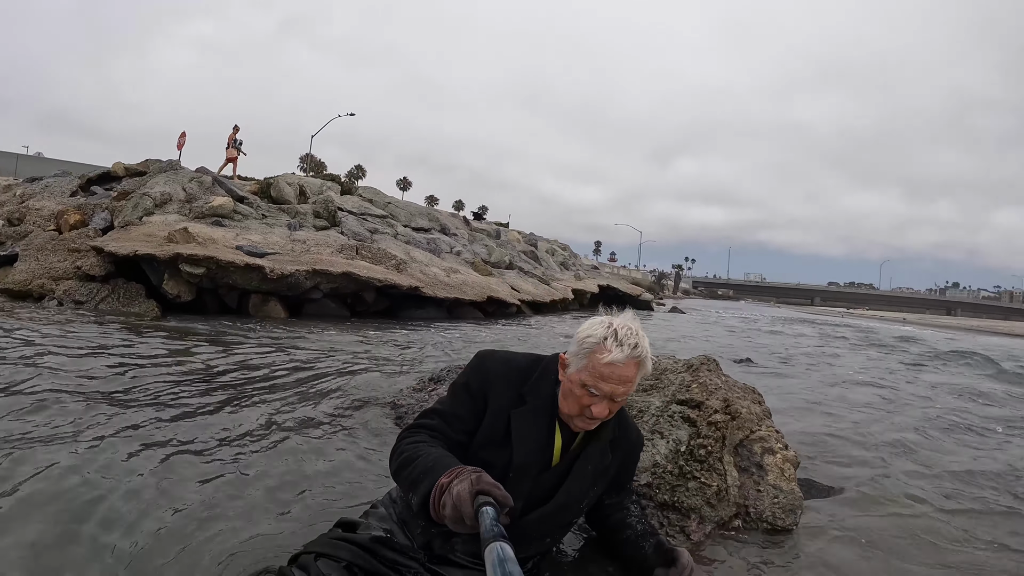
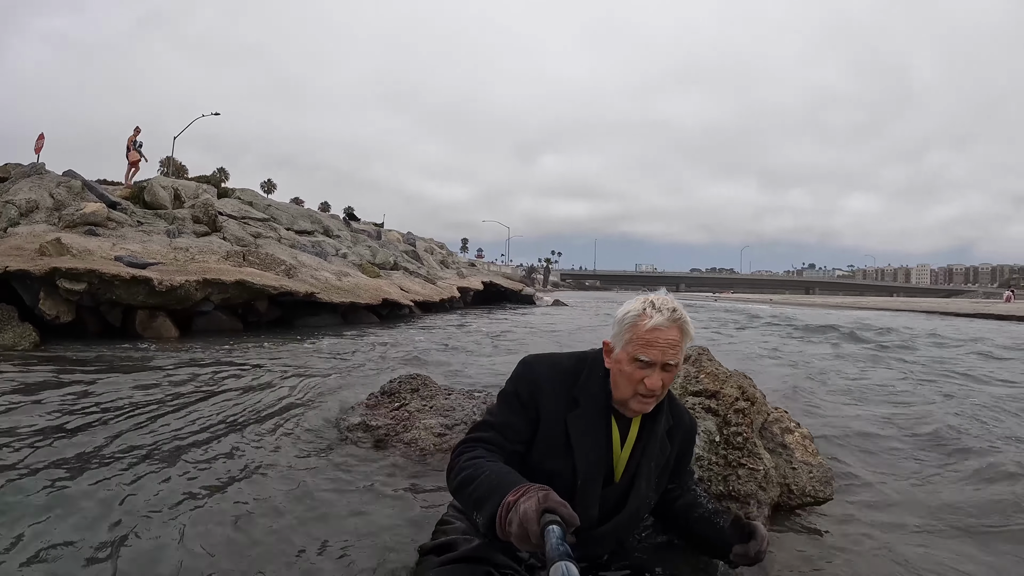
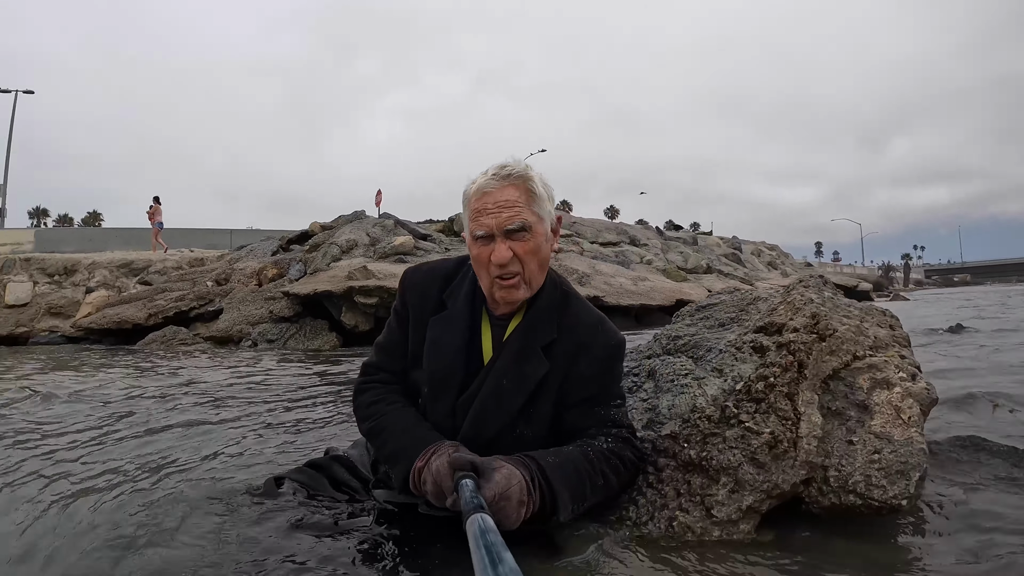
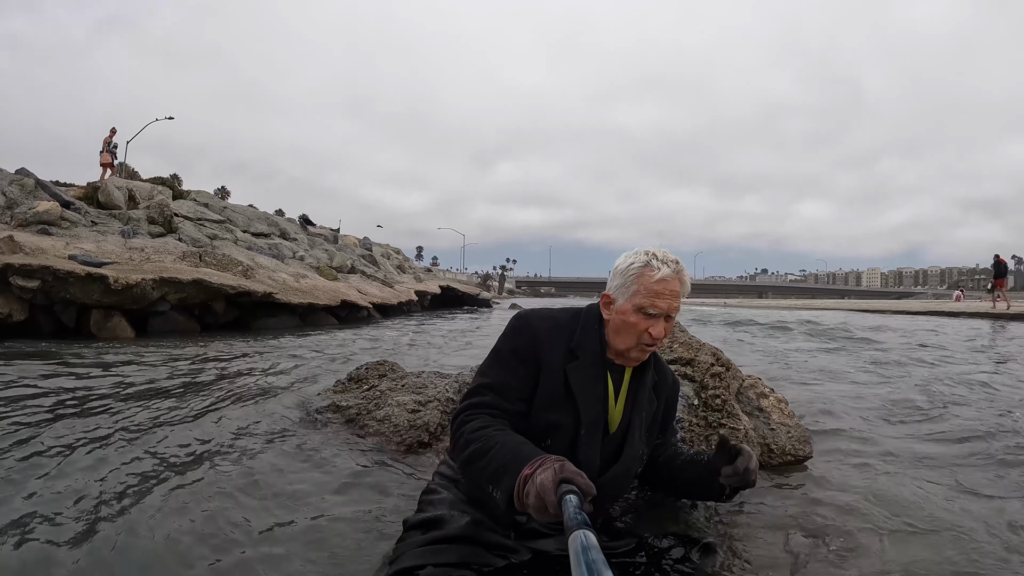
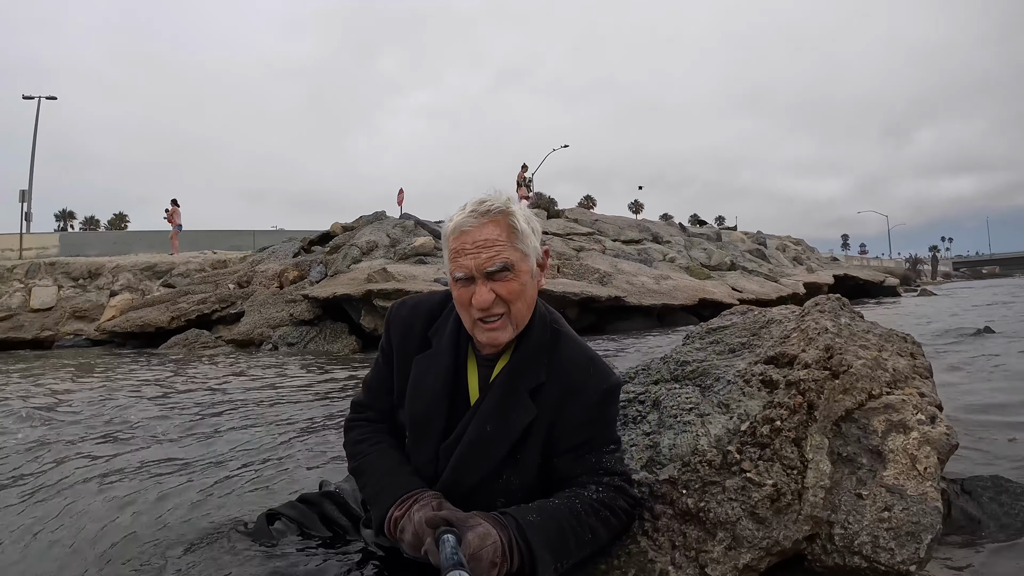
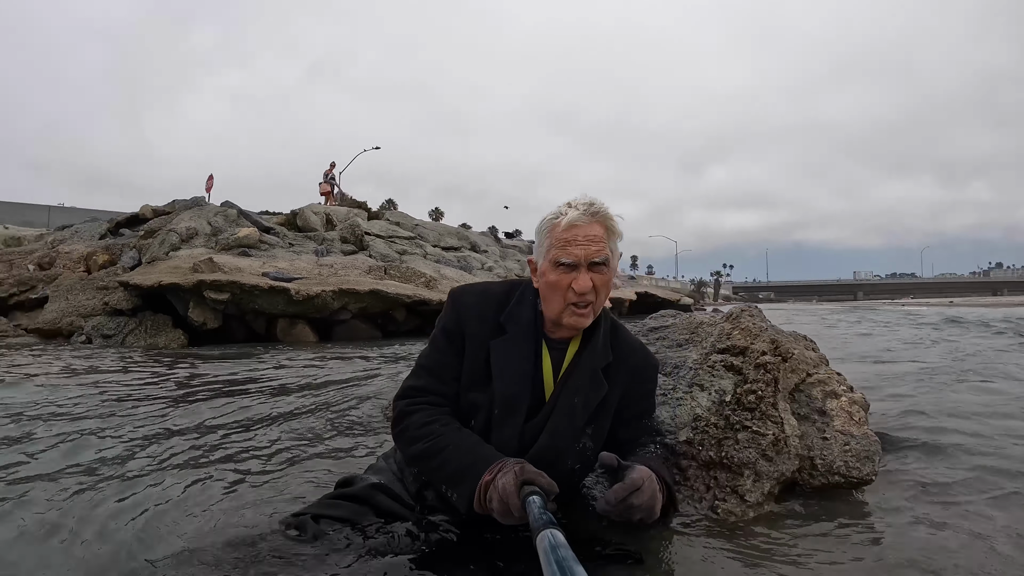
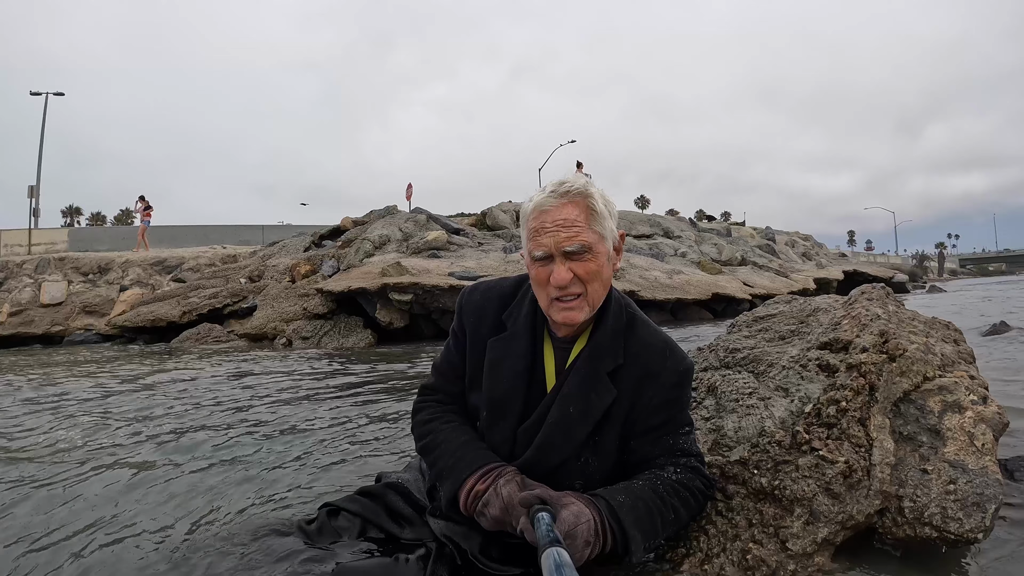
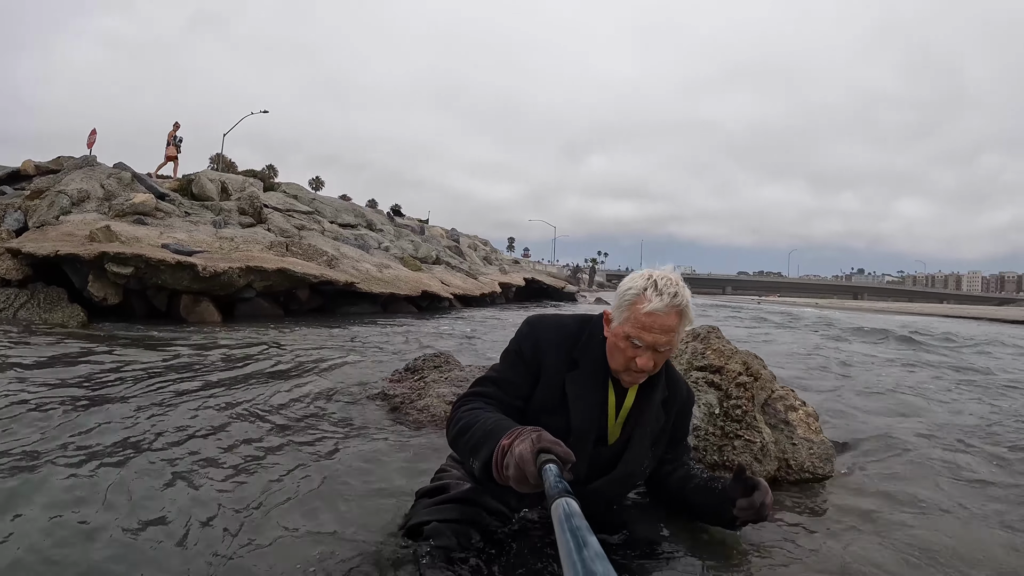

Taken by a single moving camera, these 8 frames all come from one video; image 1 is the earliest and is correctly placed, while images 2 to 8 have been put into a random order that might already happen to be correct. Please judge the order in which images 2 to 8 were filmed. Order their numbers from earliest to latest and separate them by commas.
8, 2, 4, 6, 3, 5, 7
